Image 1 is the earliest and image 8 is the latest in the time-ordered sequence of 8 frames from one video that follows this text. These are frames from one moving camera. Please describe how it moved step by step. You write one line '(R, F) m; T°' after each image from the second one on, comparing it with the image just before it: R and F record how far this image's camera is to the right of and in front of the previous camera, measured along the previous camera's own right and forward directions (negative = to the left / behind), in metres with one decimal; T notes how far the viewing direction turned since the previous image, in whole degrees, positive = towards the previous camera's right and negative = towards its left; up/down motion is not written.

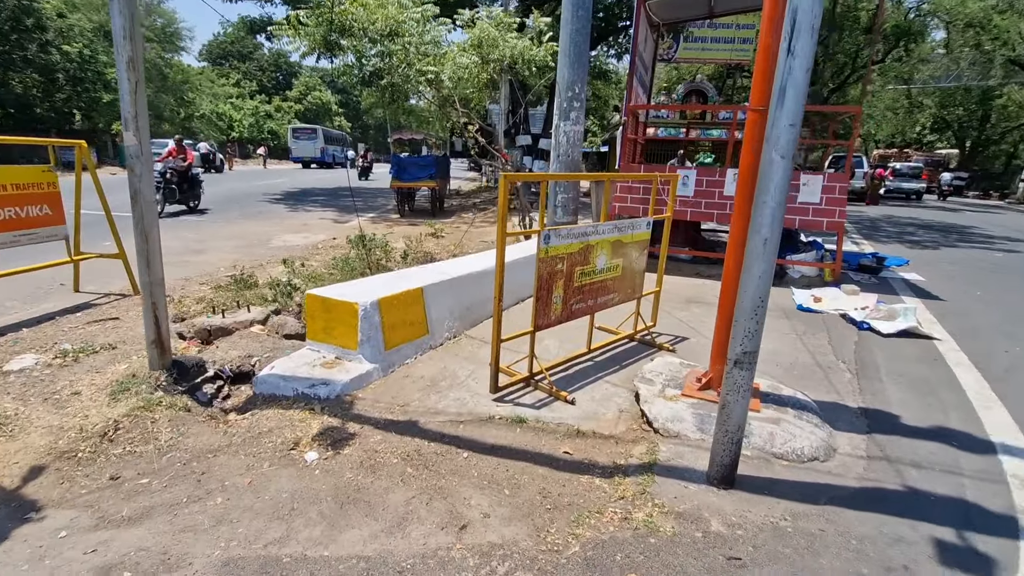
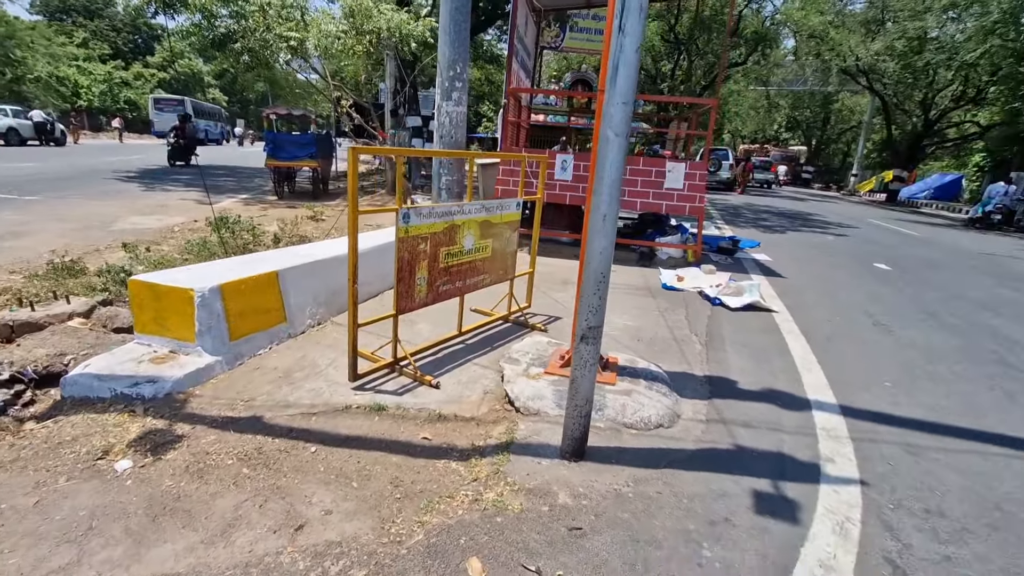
(+0.3, +0.1) m; +11°
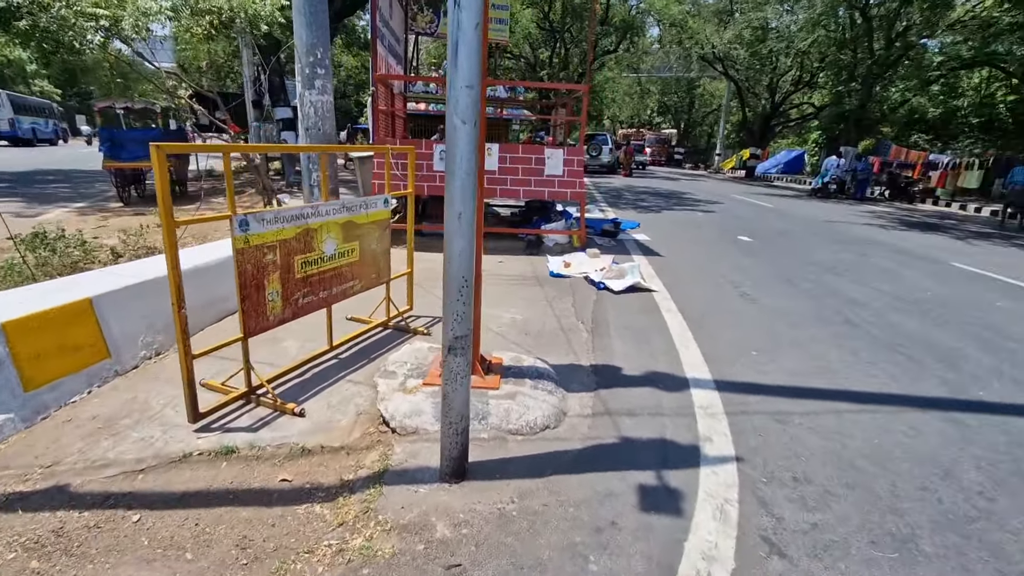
(+0.2, +0.3) m; +11°
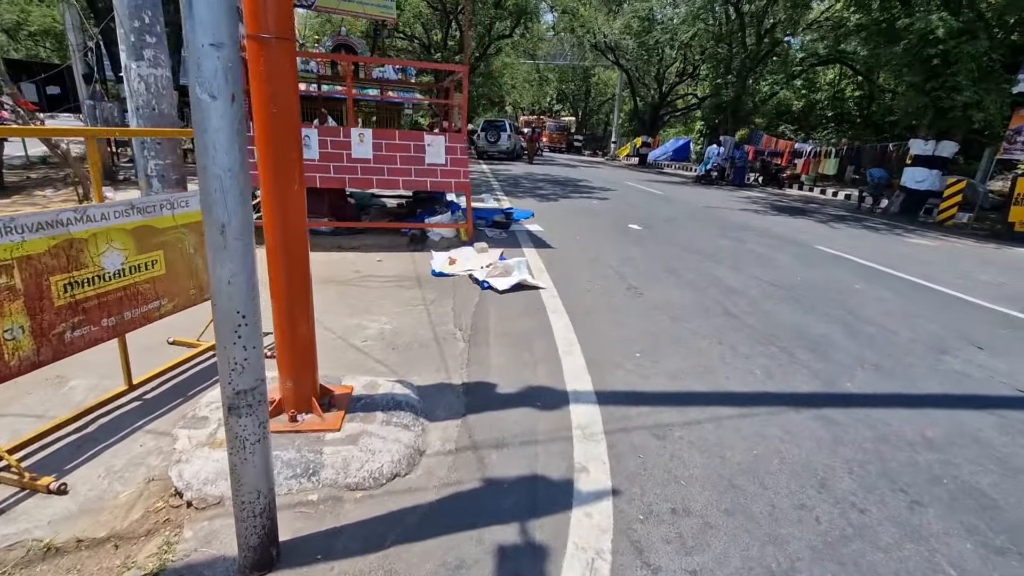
(+0.4, +0.5) m; +10°
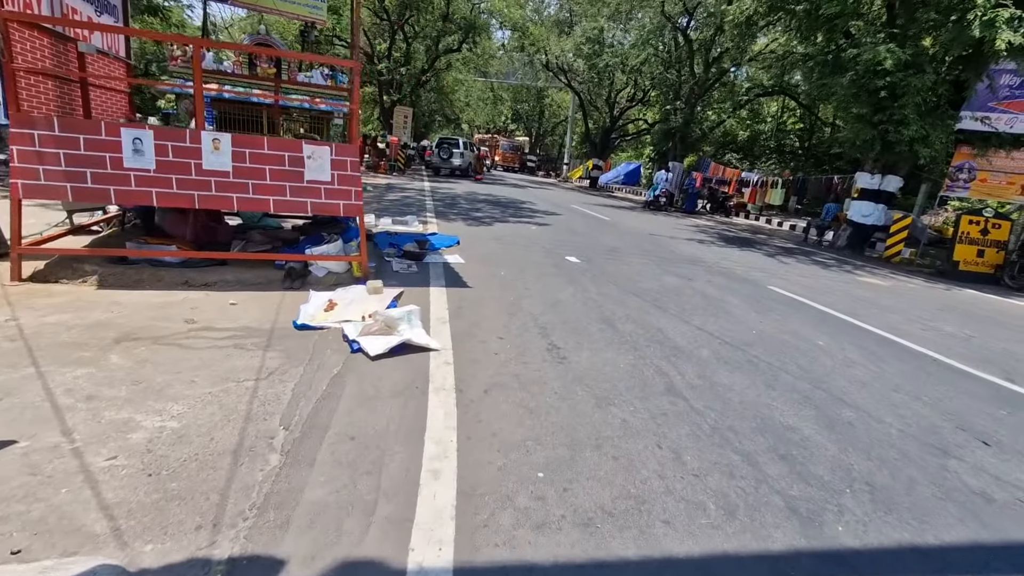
(+0.6, +1.4) m; +5°
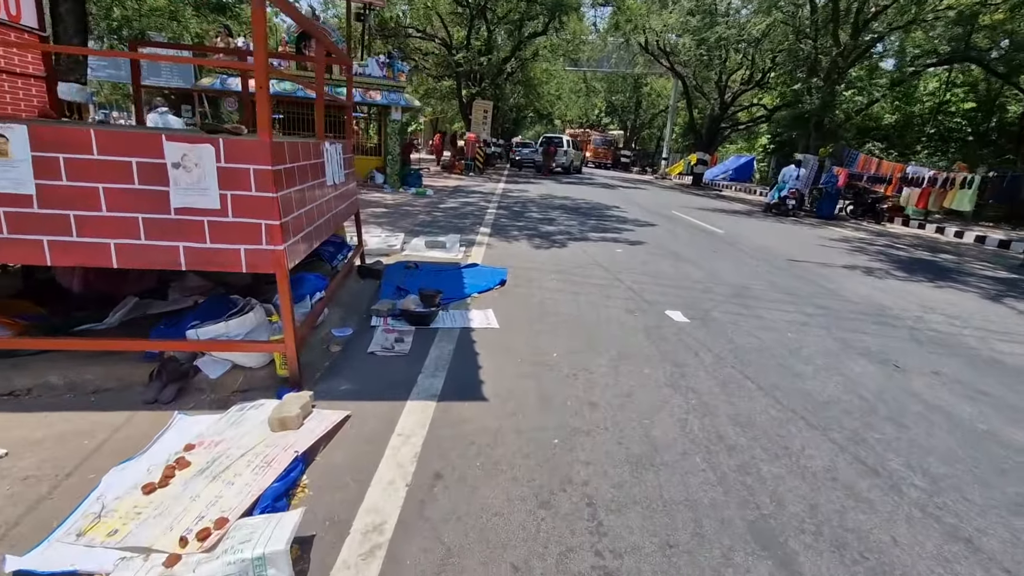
(+0.3, +3.2) m; -10°
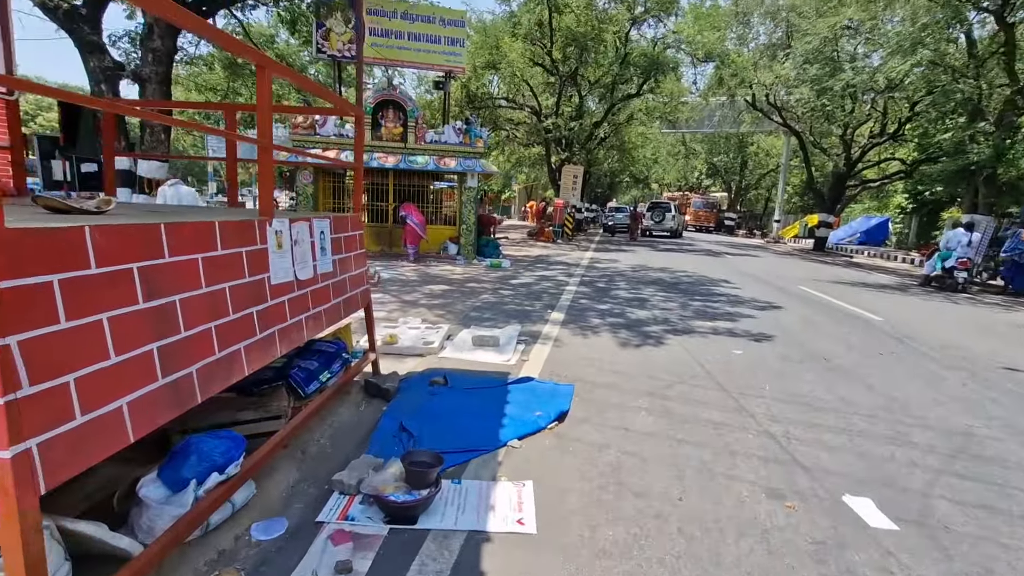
(+0.3, +2.1) m; -11°
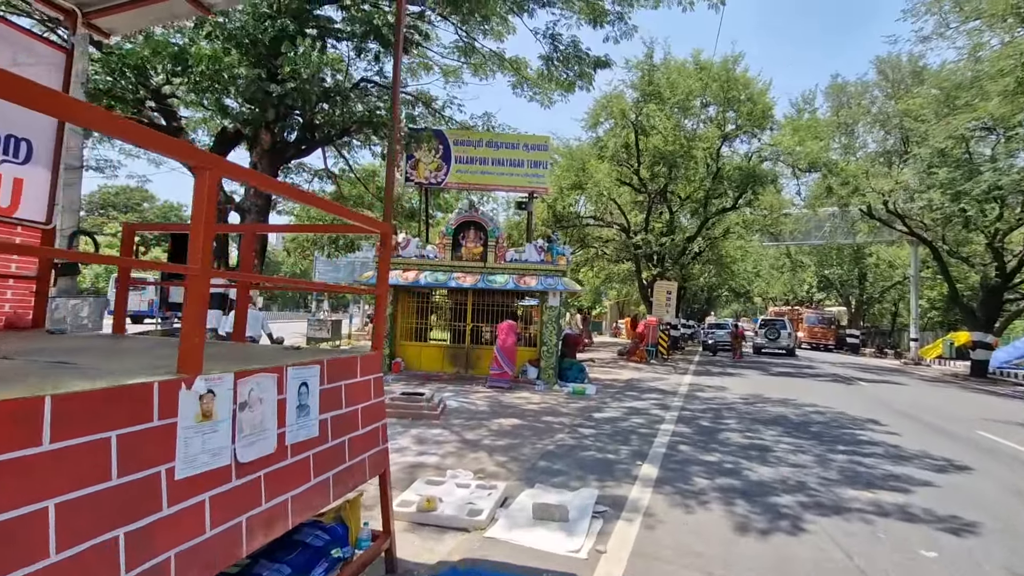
(+0.2, +1.3) m; -11°
